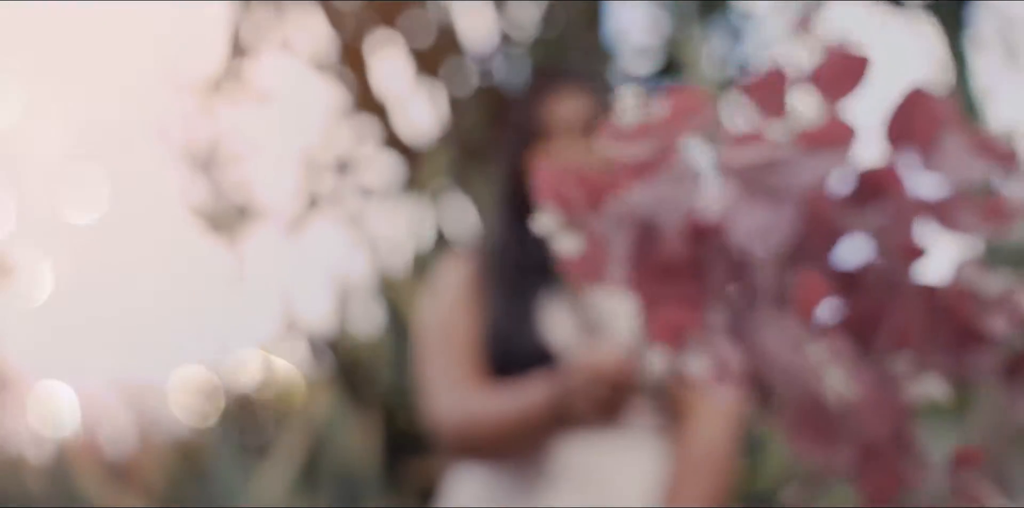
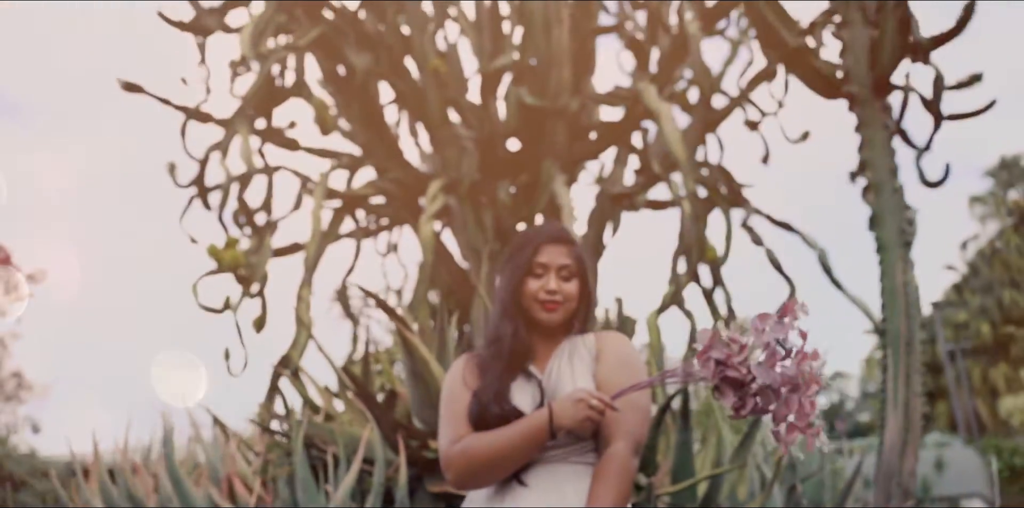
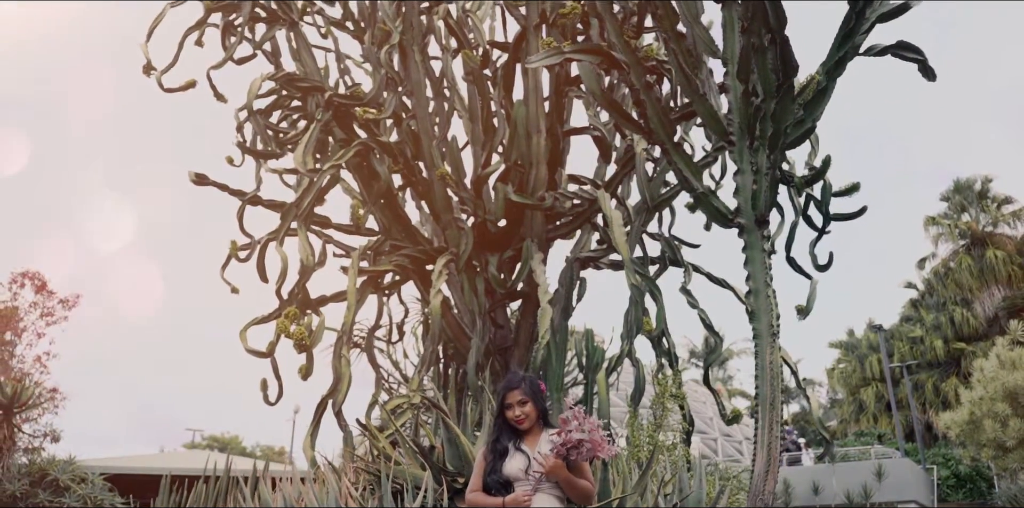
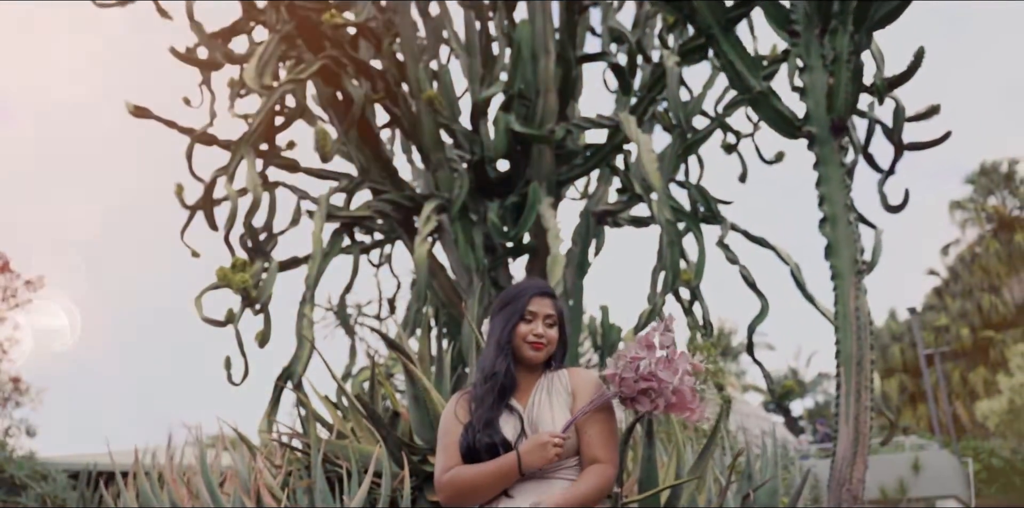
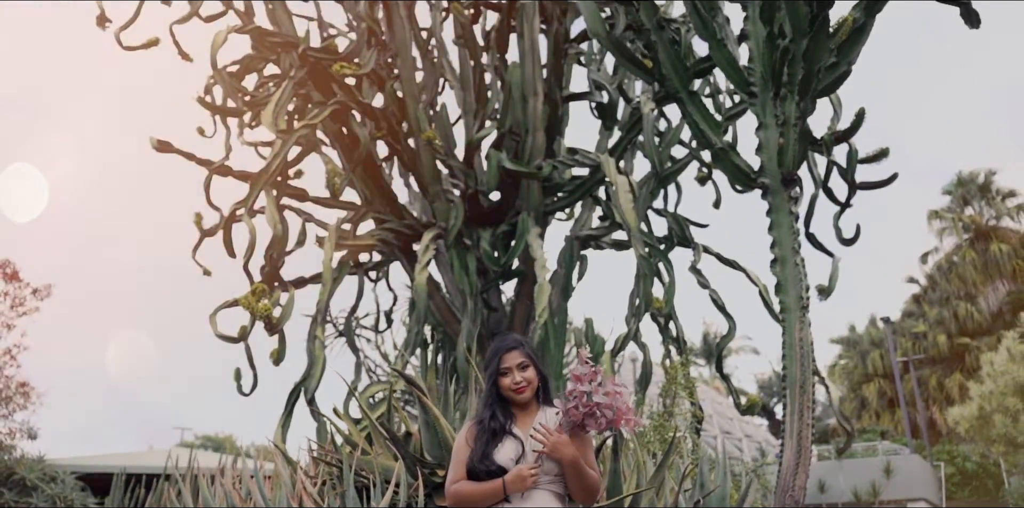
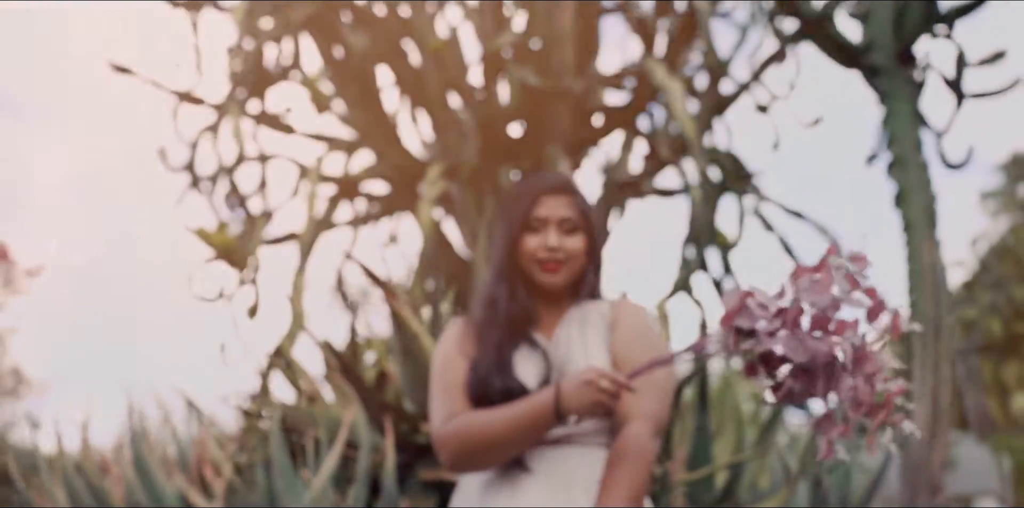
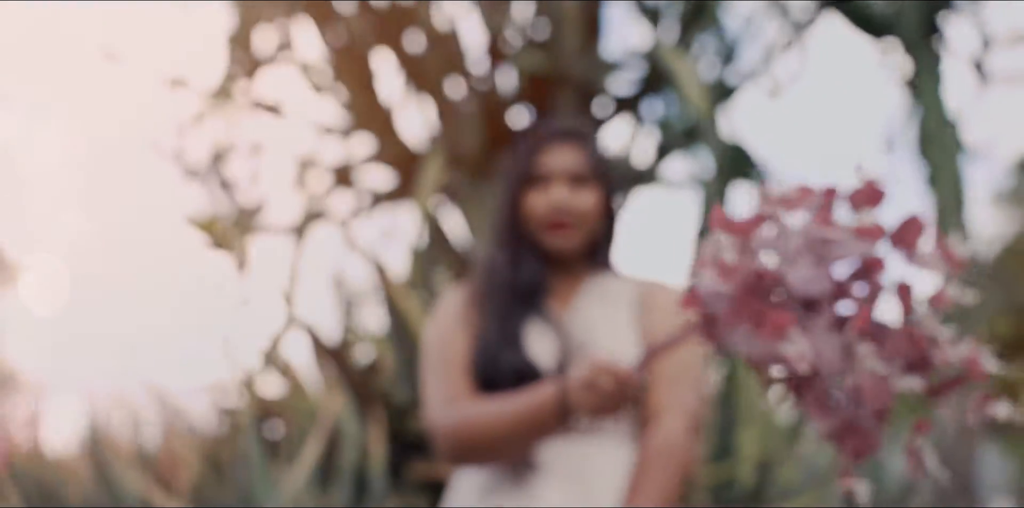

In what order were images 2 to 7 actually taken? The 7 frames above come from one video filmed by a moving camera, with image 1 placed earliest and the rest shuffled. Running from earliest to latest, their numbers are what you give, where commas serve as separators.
7, 6, 2, 4, 5, 3
